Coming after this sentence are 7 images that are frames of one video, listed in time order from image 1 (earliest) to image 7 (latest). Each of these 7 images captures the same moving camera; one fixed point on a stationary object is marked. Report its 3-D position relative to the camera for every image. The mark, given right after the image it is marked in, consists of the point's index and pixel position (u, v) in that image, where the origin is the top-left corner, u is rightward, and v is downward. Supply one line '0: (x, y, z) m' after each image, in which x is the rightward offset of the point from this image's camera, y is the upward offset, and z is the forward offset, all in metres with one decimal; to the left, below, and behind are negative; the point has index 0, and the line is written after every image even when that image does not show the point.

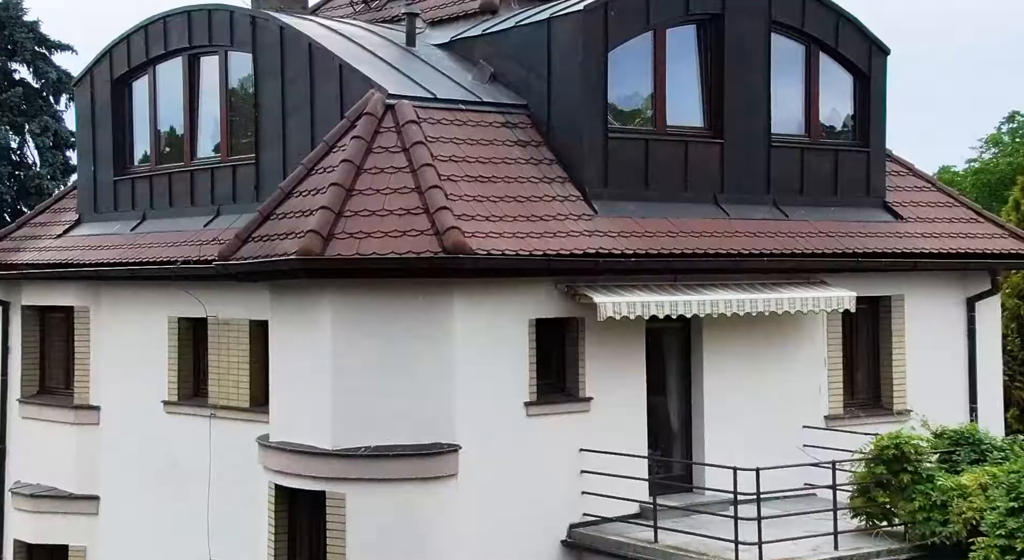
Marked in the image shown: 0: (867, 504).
0: (+4.0, -2.5, +18.1) m
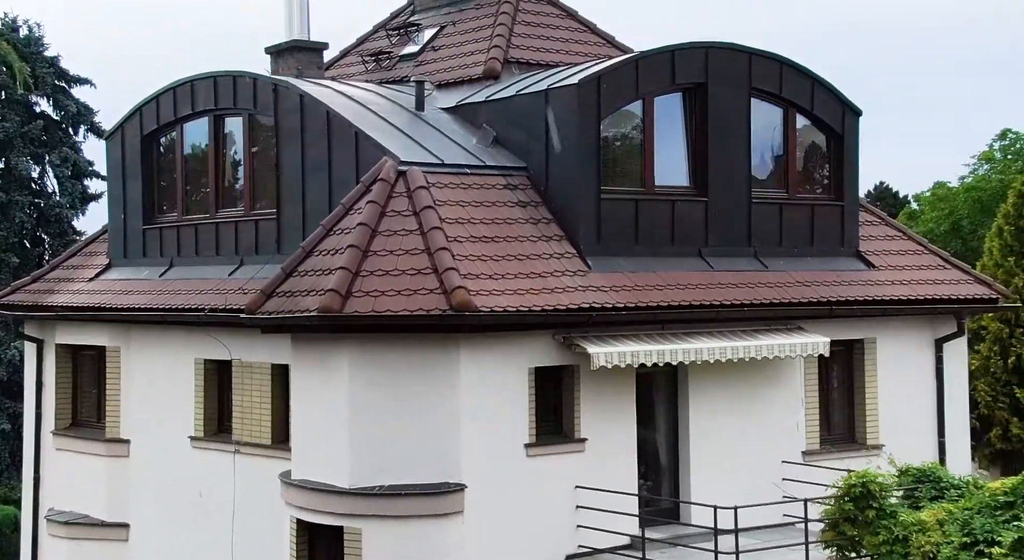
0: (+4.0, -3.2, +20.0) m
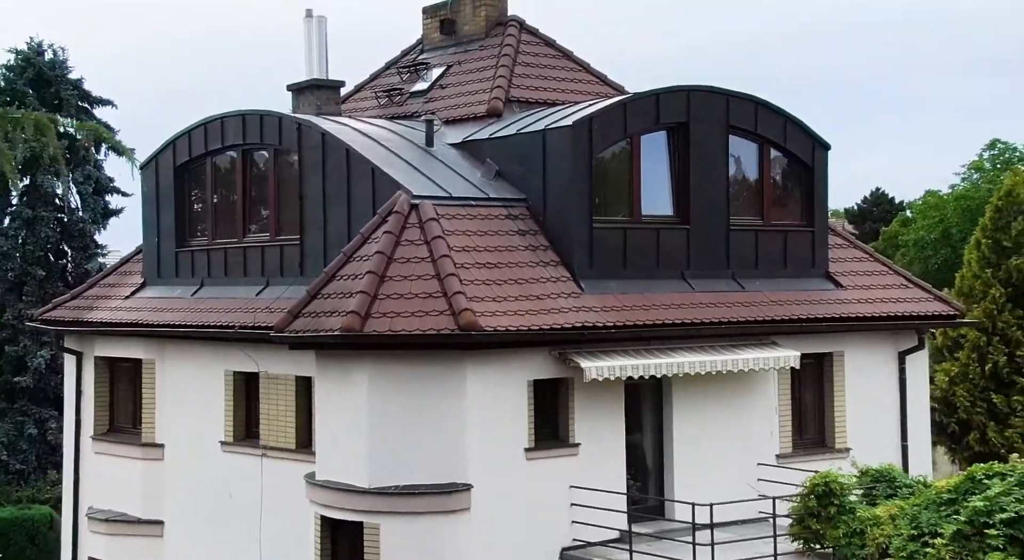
0: (+4.0, -3.5, +22.4) m
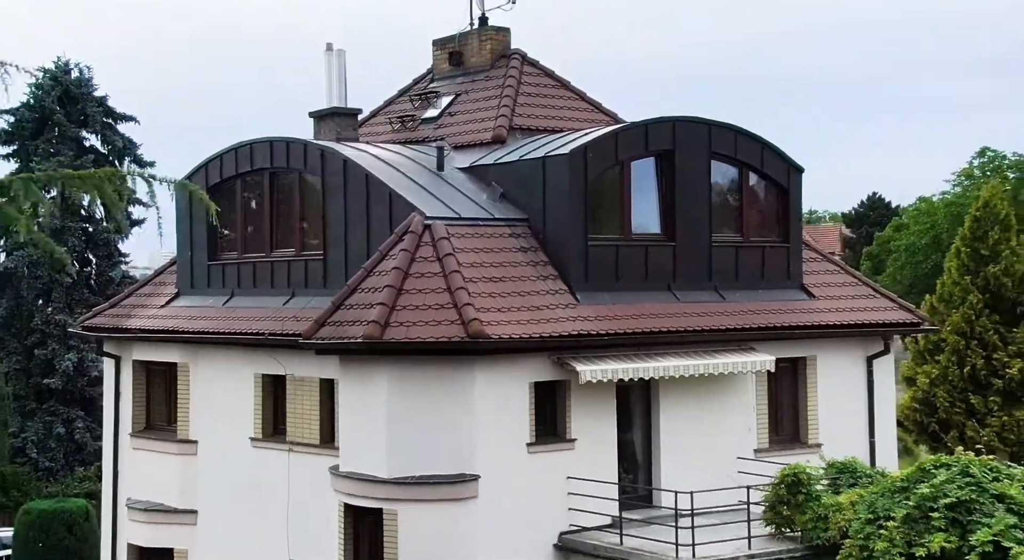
0: (+4.1, -3.7, +25.2) m
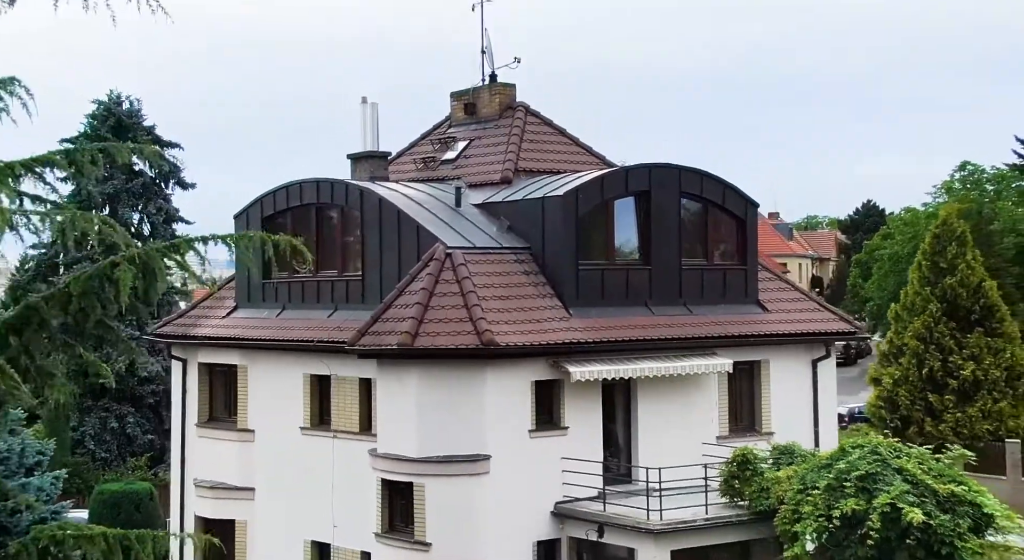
0: (+4.2, -4.0, +31.4) m
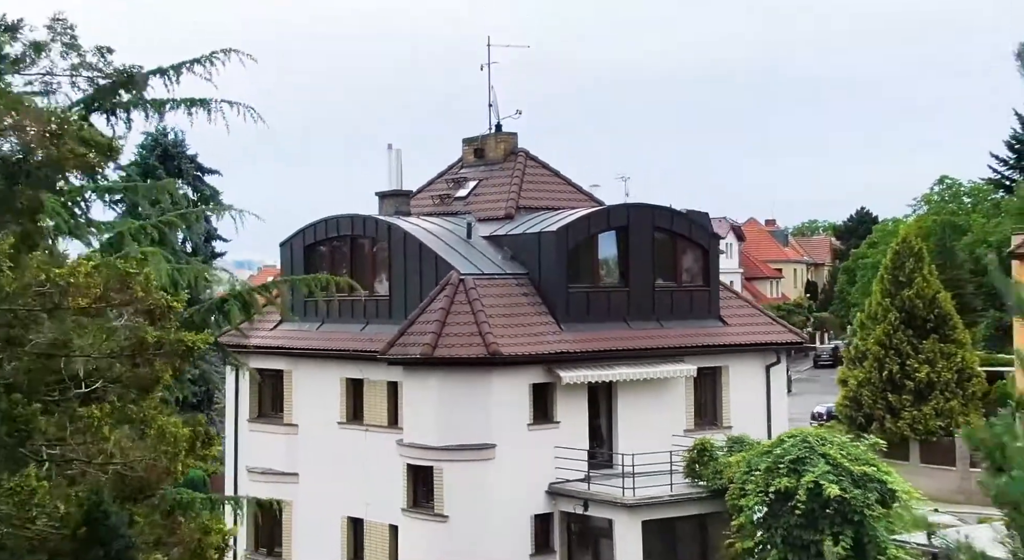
0: (+4.2, -4.5, +38.5) m
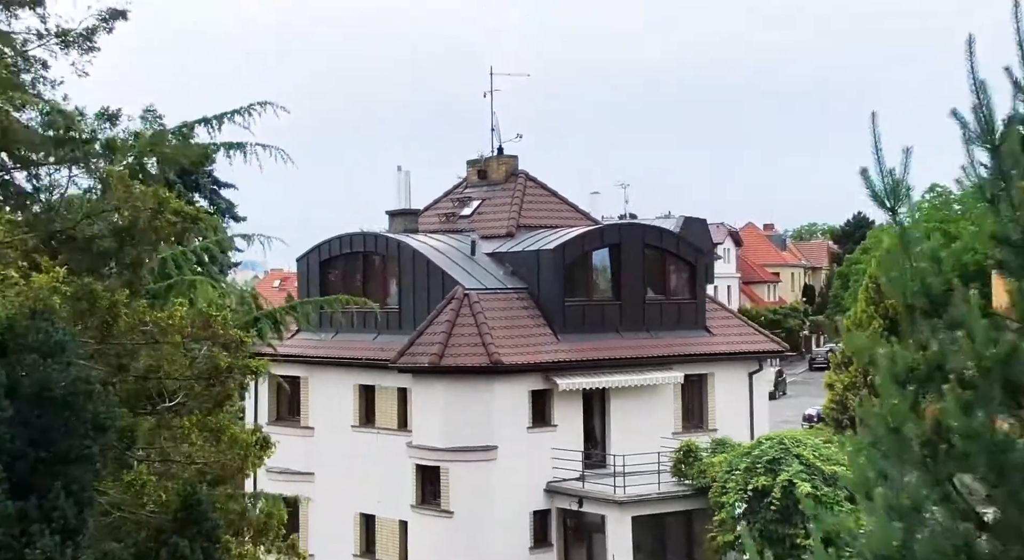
0: (+4.2, -4.9, +41.8) m
